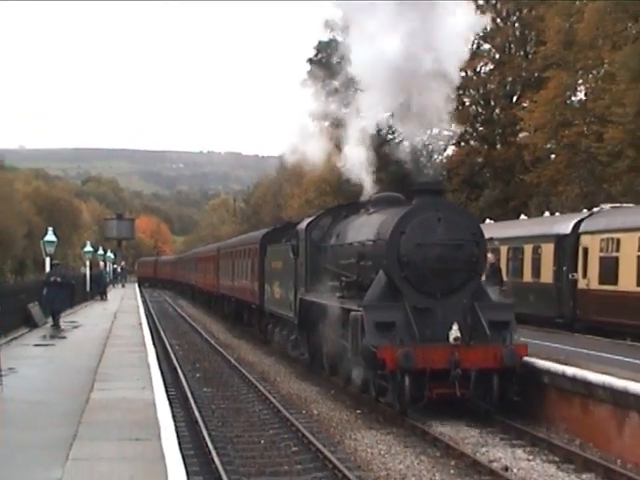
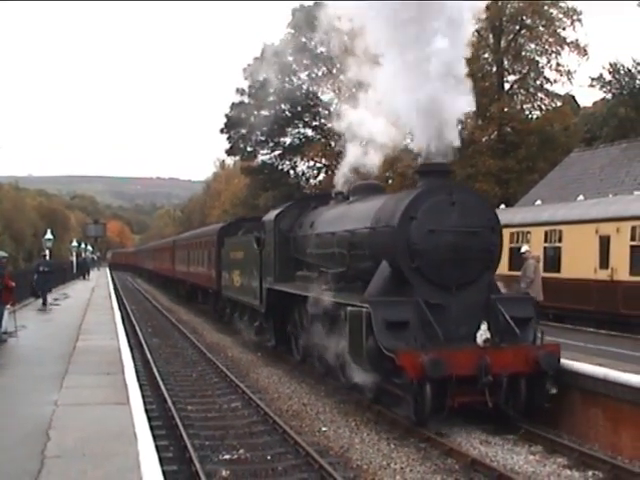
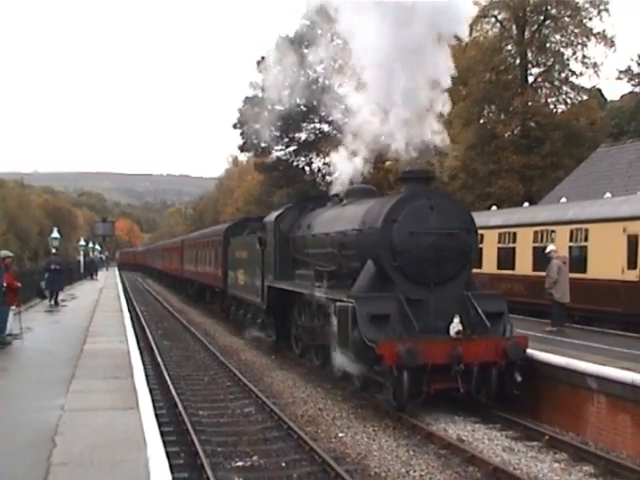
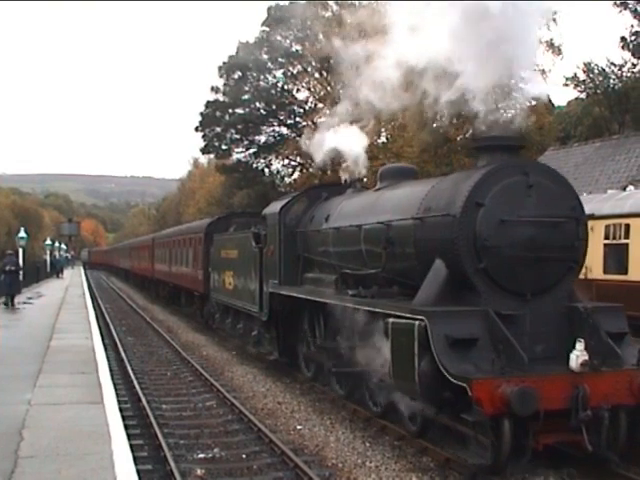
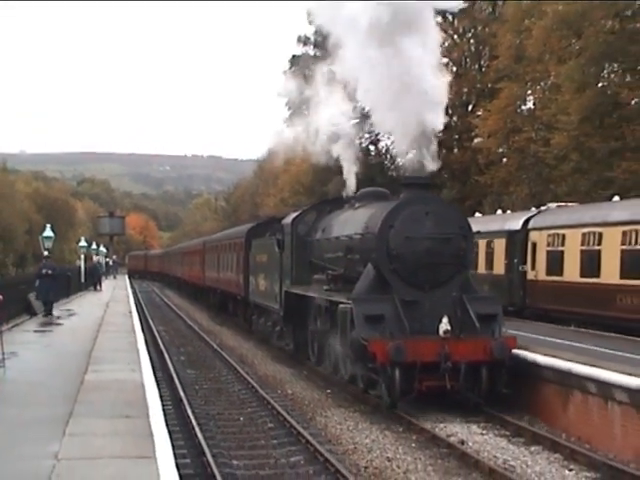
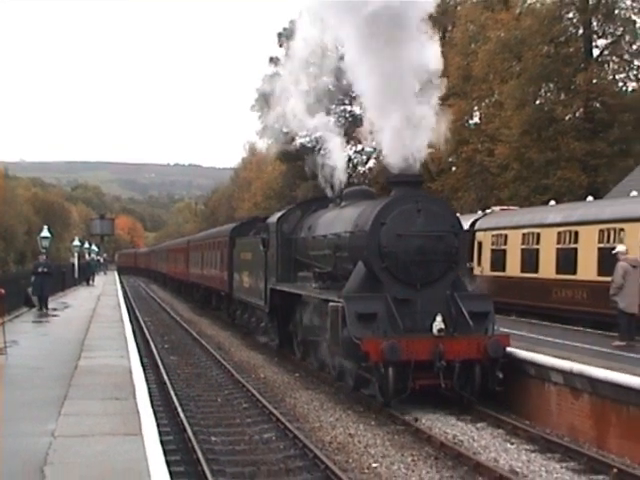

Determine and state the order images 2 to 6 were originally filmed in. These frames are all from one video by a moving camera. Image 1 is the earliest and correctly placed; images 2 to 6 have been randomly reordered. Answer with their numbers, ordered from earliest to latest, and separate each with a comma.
5, 6, 3, 2, 4
